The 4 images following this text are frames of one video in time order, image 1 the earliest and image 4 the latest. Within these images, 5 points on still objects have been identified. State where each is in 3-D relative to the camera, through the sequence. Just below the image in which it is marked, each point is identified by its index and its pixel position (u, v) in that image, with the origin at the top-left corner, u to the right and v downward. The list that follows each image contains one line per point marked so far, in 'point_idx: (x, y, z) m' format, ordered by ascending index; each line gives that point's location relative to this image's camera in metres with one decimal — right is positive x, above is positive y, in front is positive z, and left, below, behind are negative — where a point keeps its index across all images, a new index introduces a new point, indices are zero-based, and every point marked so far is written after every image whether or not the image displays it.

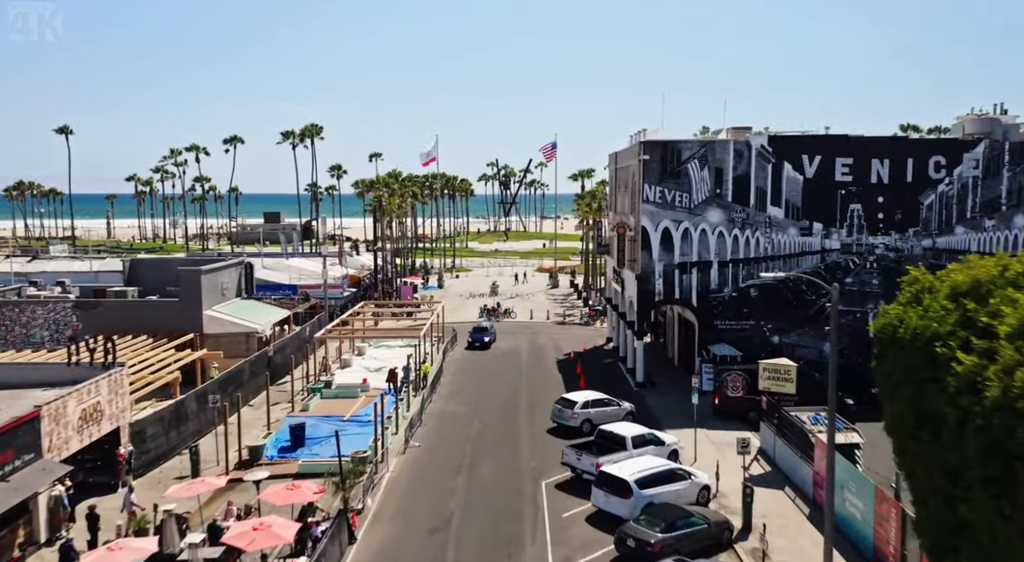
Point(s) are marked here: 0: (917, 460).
0: (+5.8, -2.5, +11.3) m
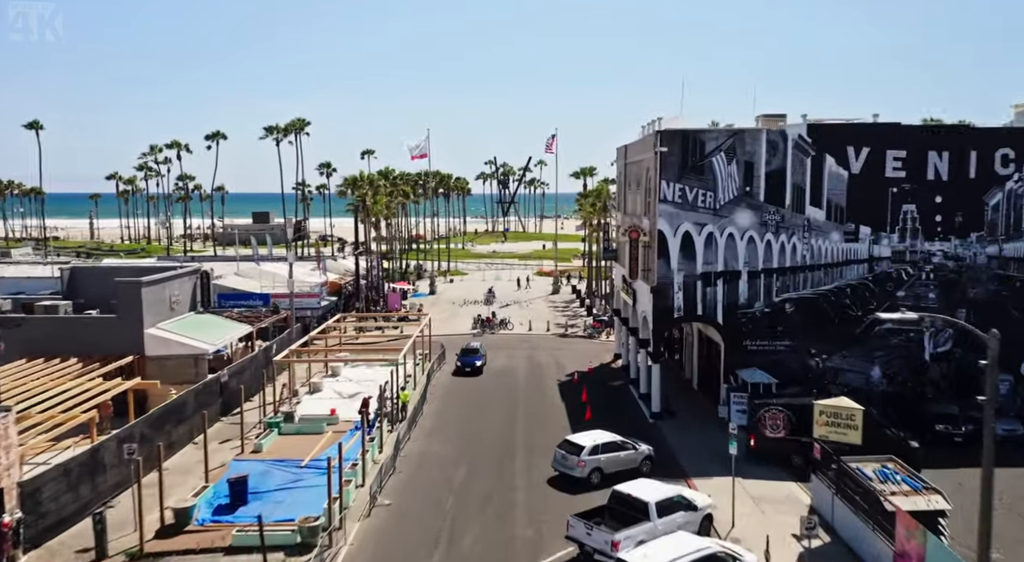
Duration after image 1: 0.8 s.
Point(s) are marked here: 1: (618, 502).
0: (+5.6, -3.1, +5.9) m
1: (+2.6, -5.4, +19.3) m
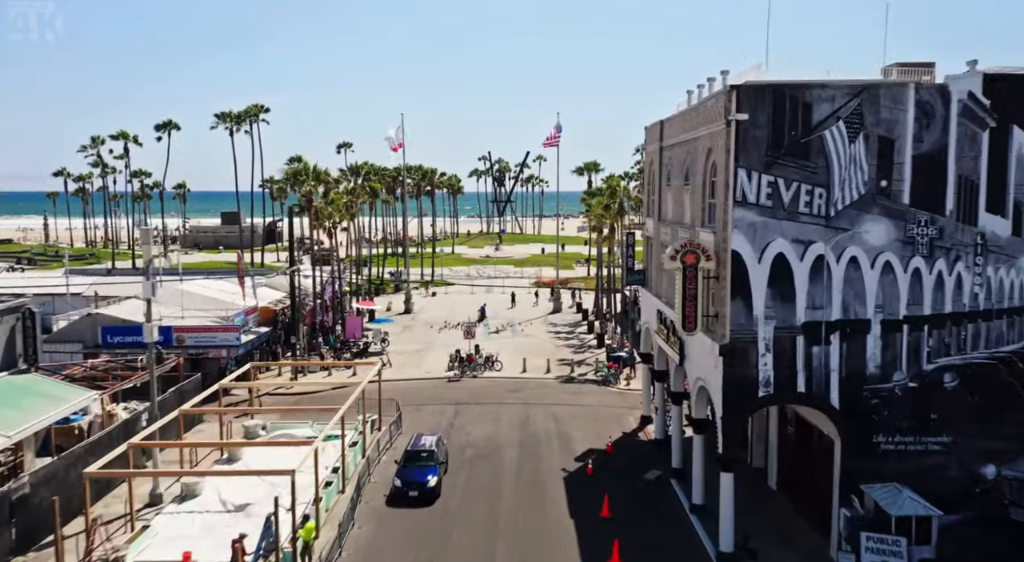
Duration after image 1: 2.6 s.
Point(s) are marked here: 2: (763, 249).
0: (+5.1, -4.5, -6.5) m
1: (+2.1, -6.8, +6.8) m
2: (+5.9, +0.8, +18.4) m
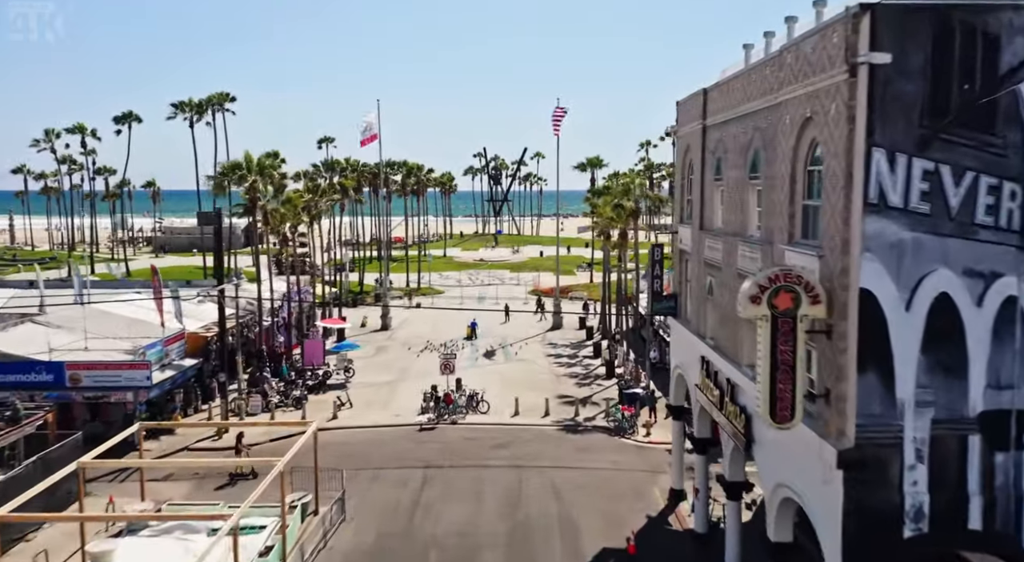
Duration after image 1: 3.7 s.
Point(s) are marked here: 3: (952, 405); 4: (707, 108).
0: (+4.7, -5.3, -14.3) m
1: (+1.7, -7.6, -0.9) m
2: (+5.5, -0.1, +10.7) m
3: (+6.1, -1.7, +10.9) m
4: (+4.7, +4.2, +18.9) m
